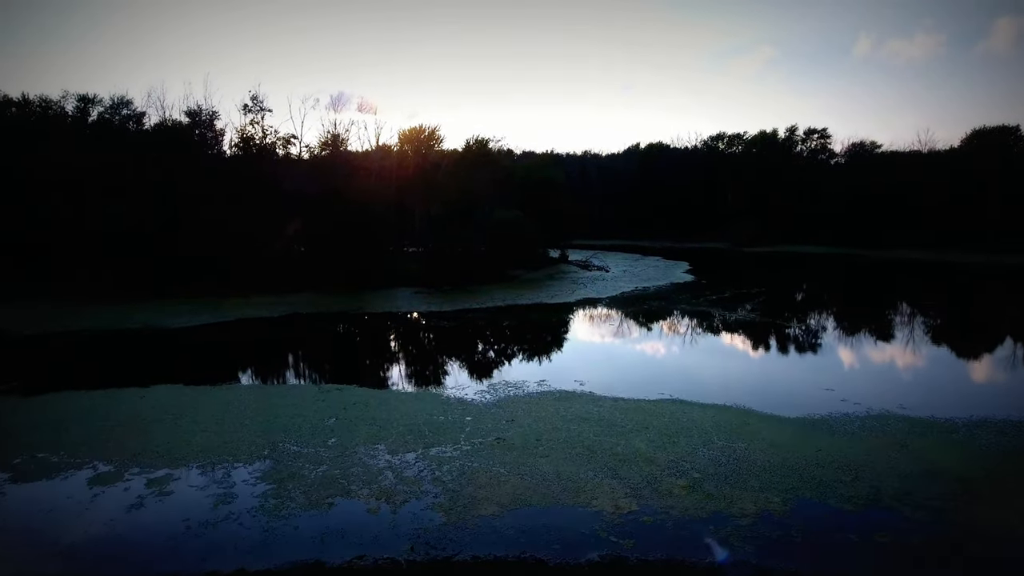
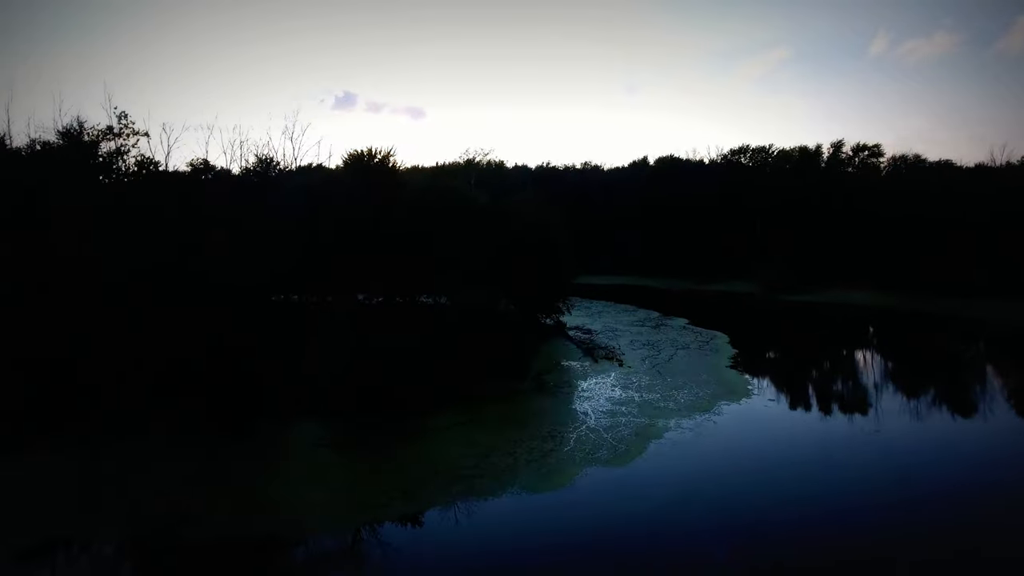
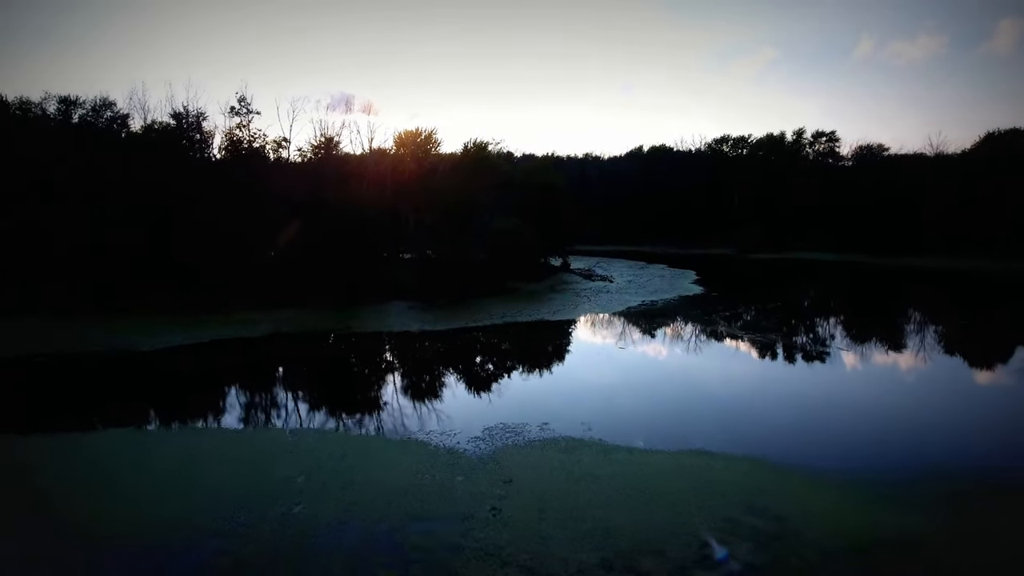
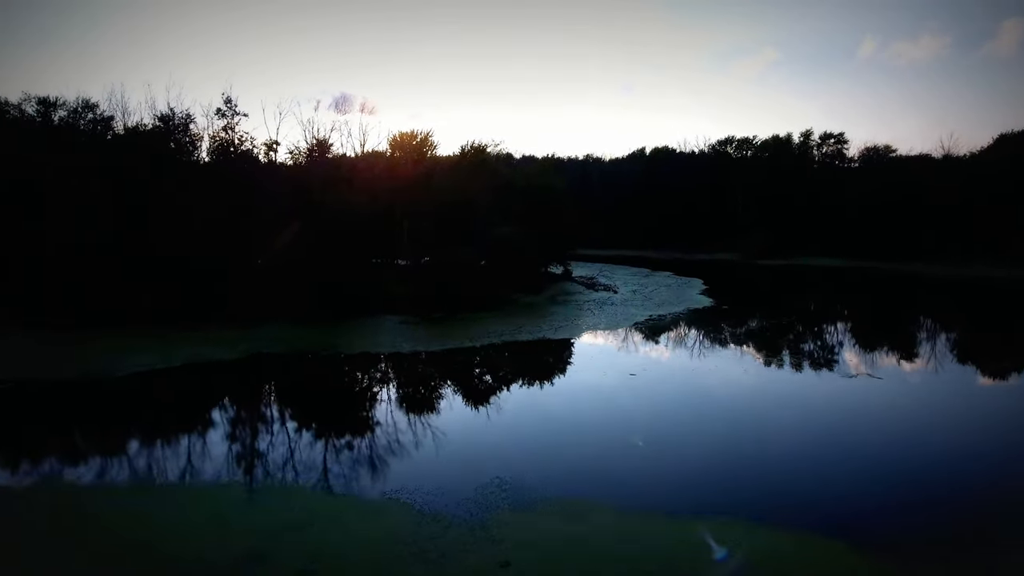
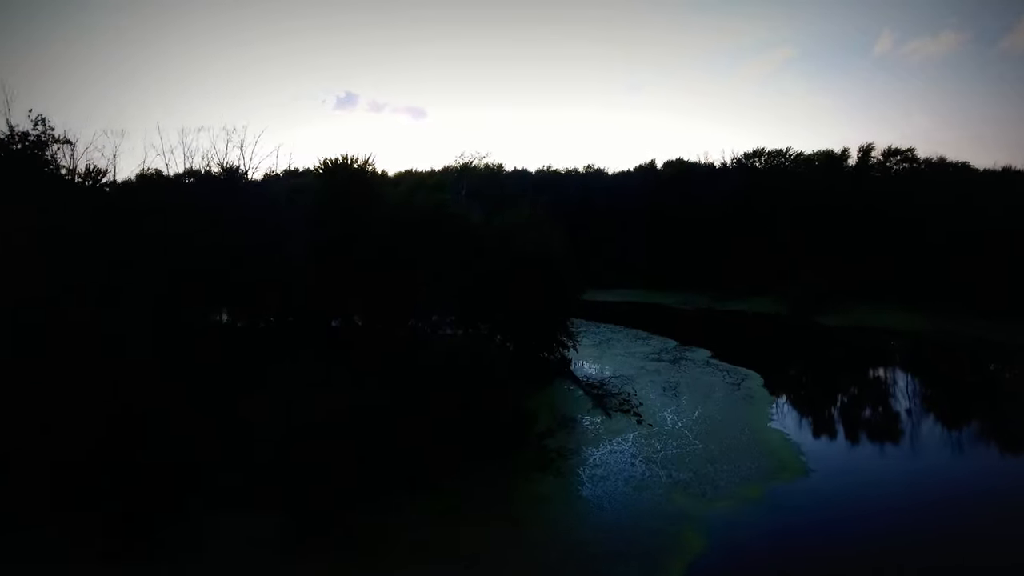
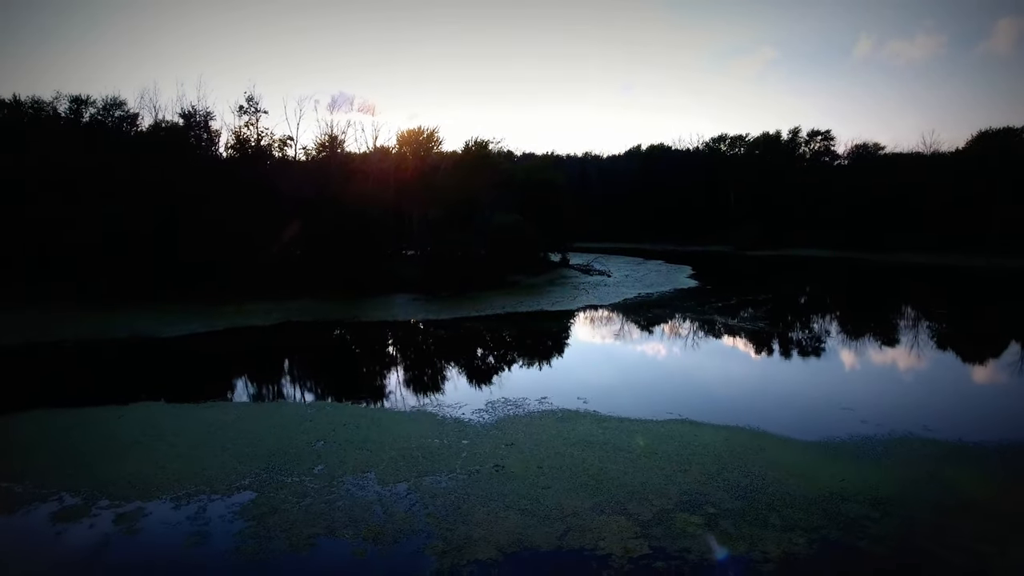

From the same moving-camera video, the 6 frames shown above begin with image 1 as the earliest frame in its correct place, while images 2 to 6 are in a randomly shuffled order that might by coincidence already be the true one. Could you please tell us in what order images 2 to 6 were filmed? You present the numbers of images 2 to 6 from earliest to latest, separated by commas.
6, 3, 4, 2, 5
